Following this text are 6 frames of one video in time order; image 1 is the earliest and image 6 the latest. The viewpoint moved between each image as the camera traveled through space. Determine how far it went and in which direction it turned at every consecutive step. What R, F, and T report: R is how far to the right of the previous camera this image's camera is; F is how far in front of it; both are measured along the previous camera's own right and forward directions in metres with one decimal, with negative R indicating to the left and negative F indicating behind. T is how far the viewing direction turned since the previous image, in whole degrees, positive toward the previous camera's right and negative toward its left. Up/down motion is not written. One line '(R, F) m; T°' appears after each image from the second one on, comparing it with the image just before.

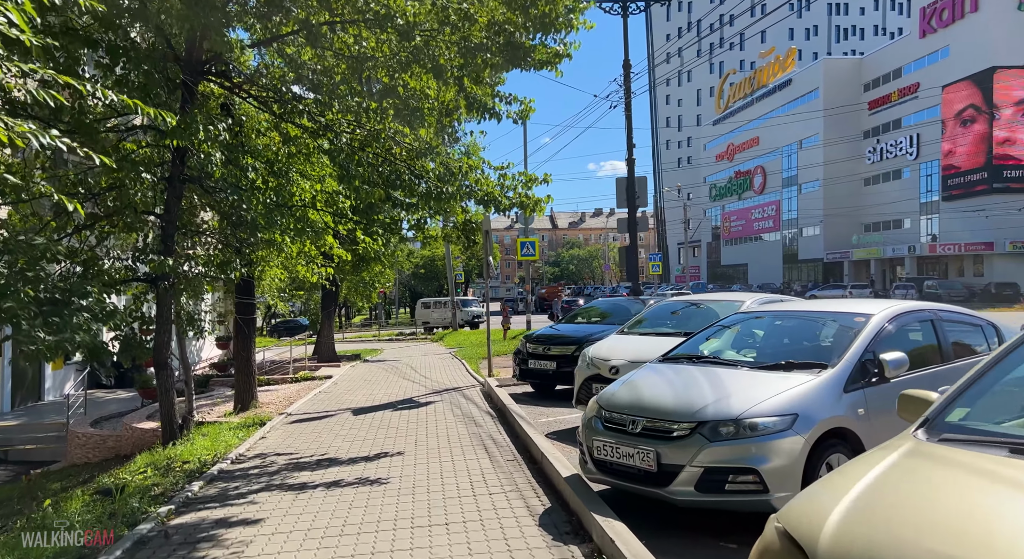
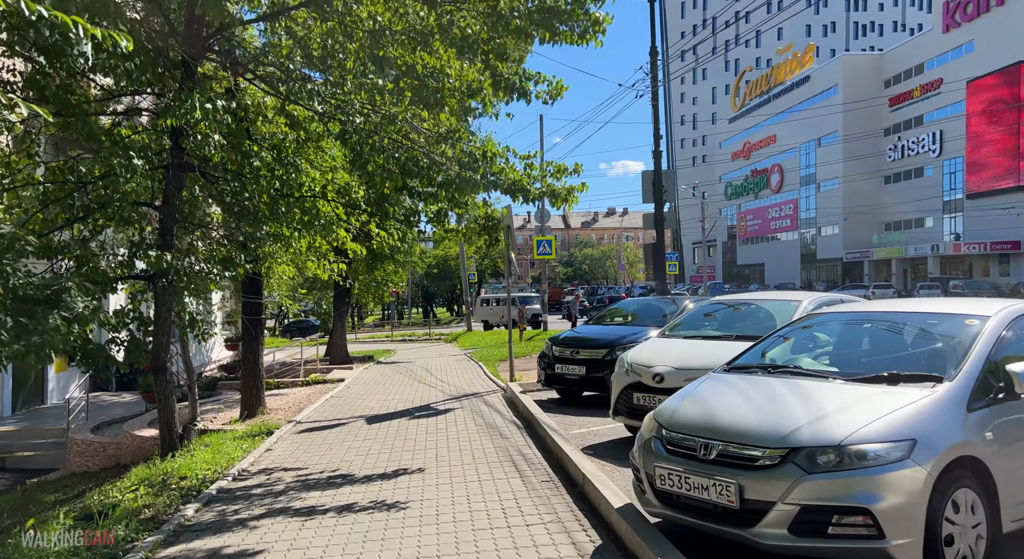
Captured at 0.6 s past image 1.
(-0.2, +0.7) m; -1°
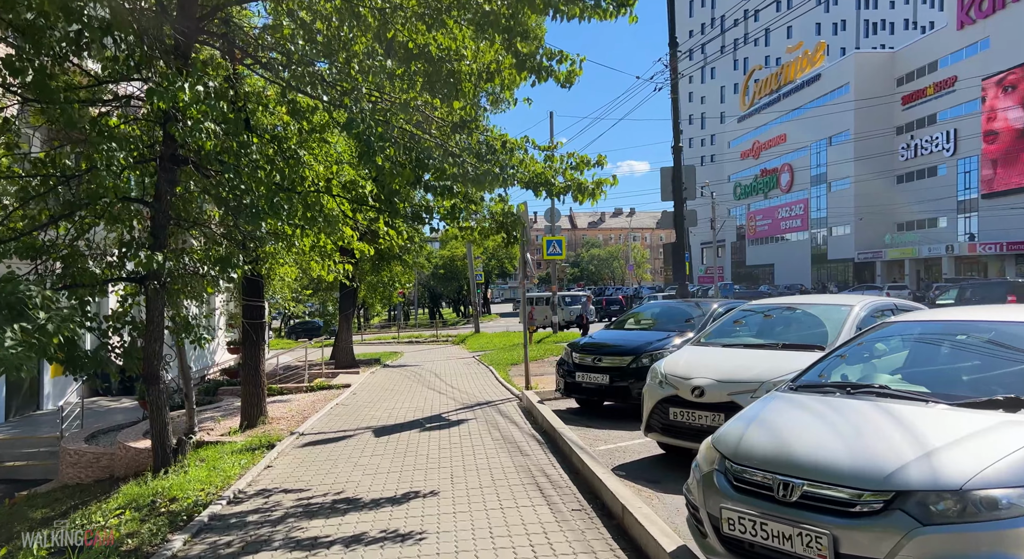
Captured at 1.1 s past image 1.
(-0.1, +0.5) m; -1°
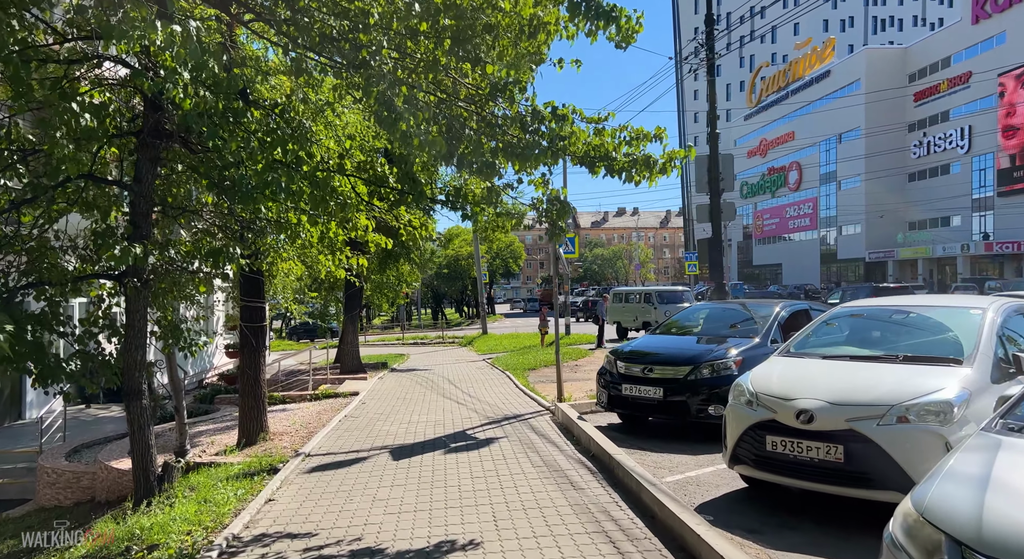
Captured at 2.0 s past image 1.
(-0.4, +1.0) m; 0°
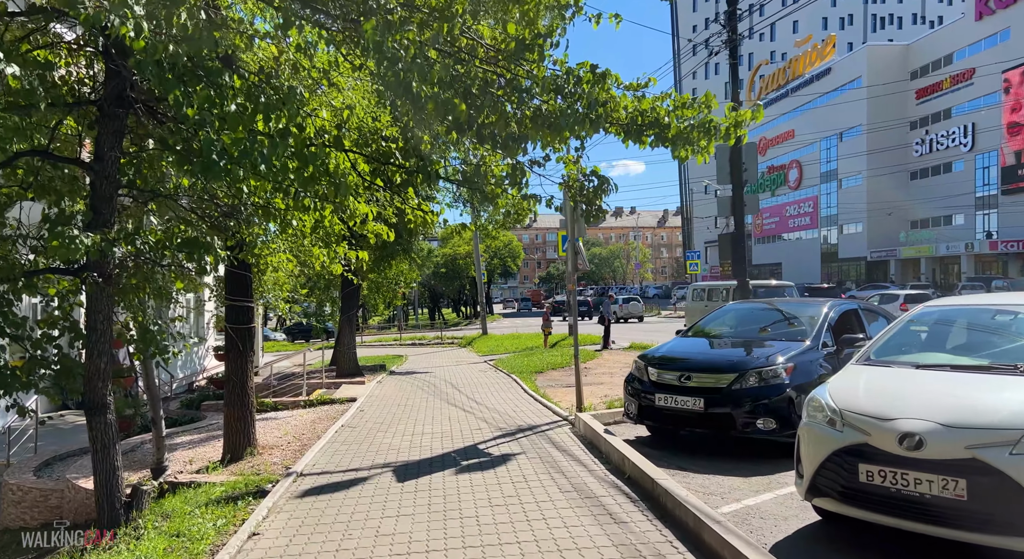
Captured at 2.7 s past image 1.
(-0.2, +0.8) m; 0°
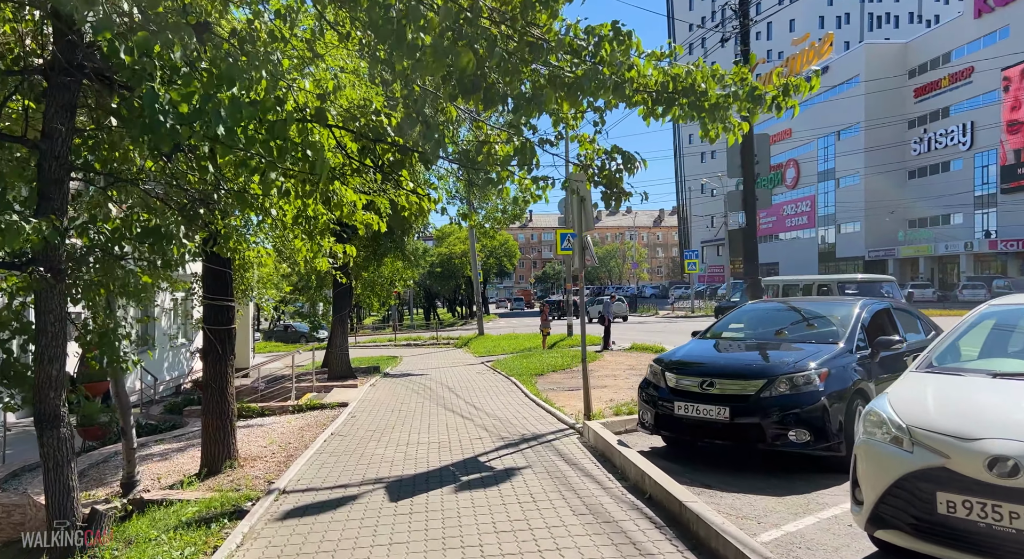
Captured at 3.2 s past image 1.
(-0.1, +0.6) m; 0°
